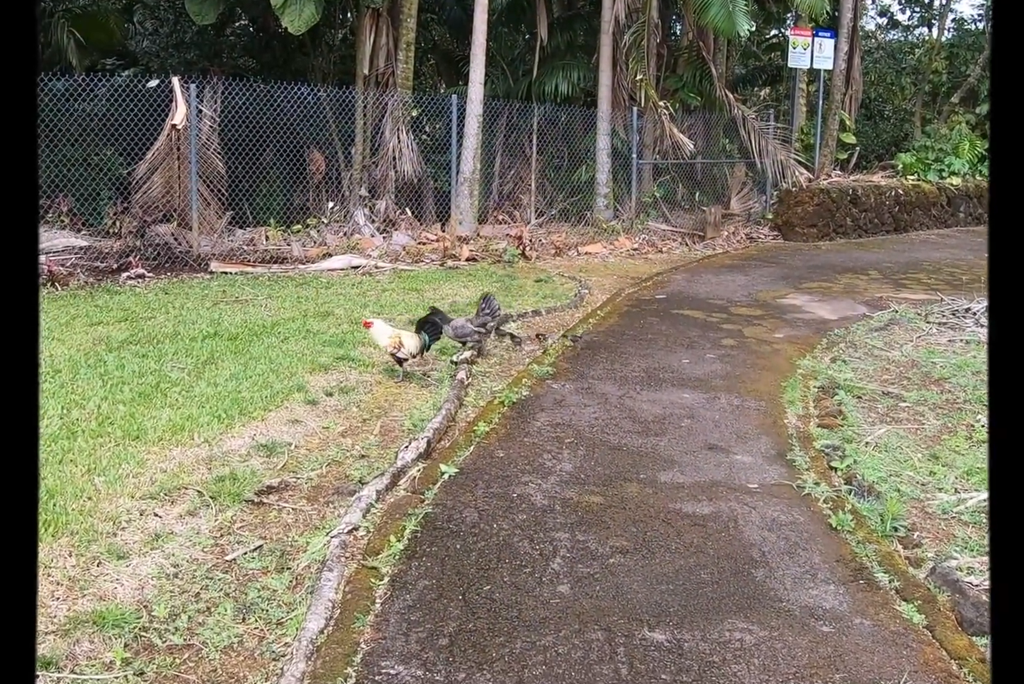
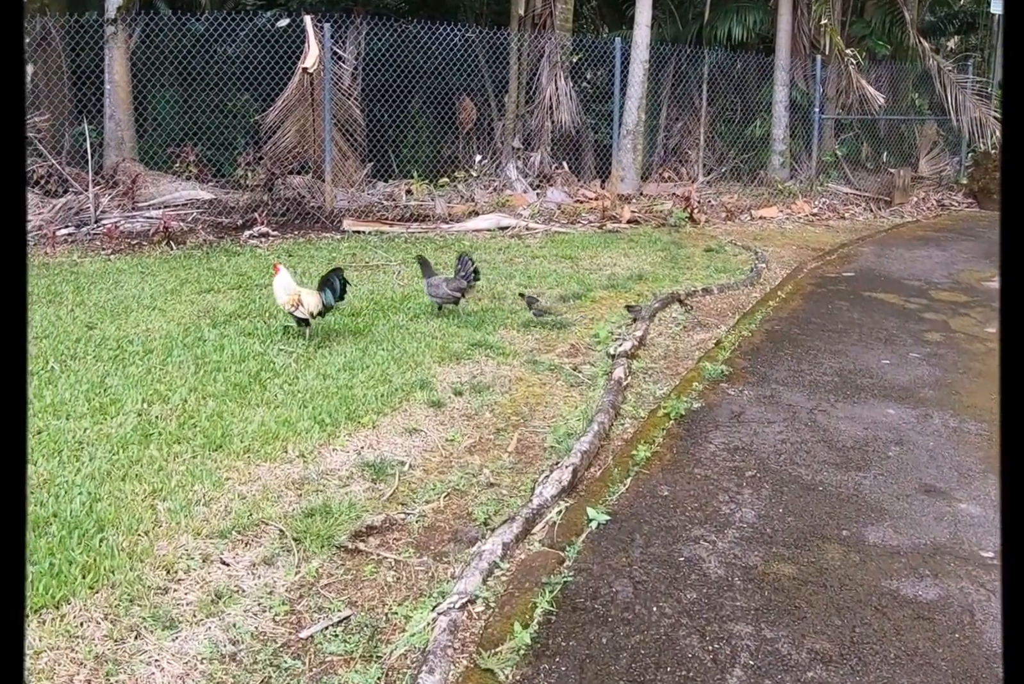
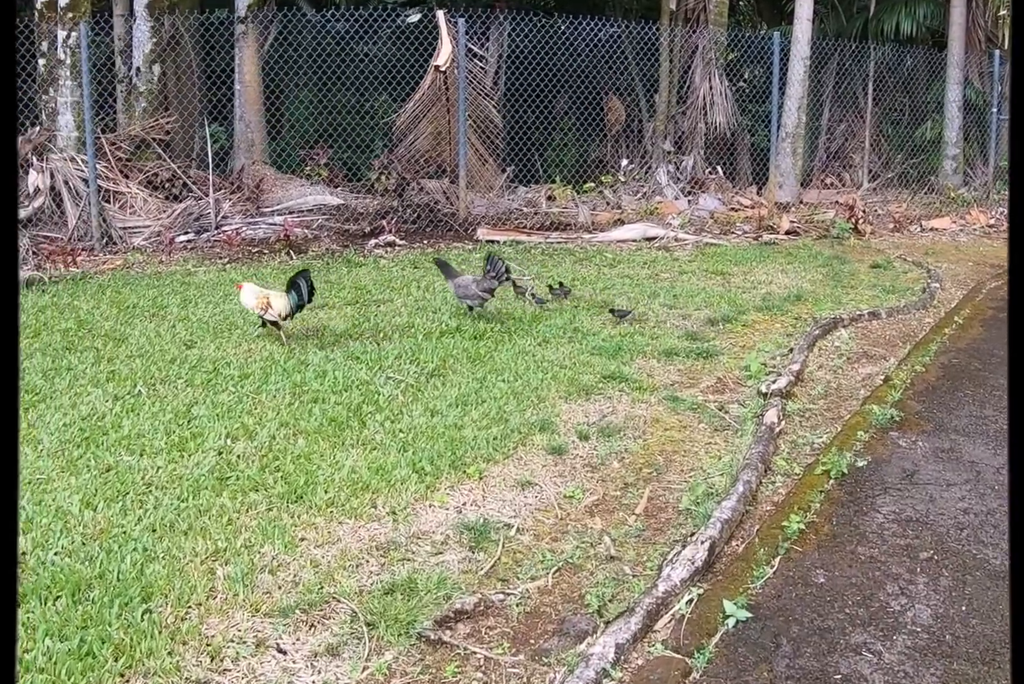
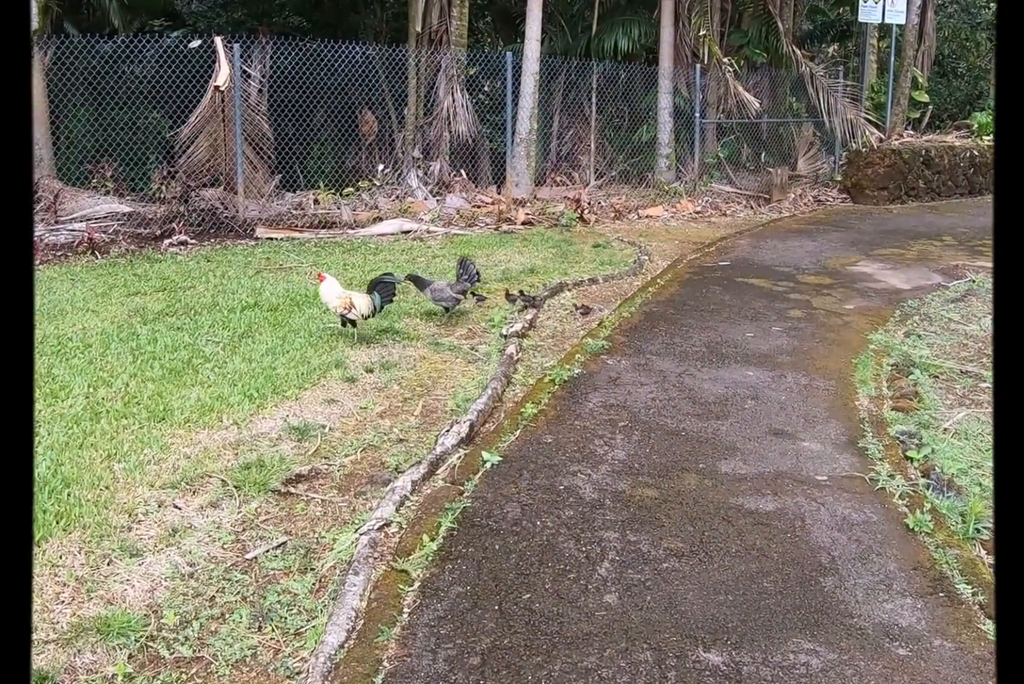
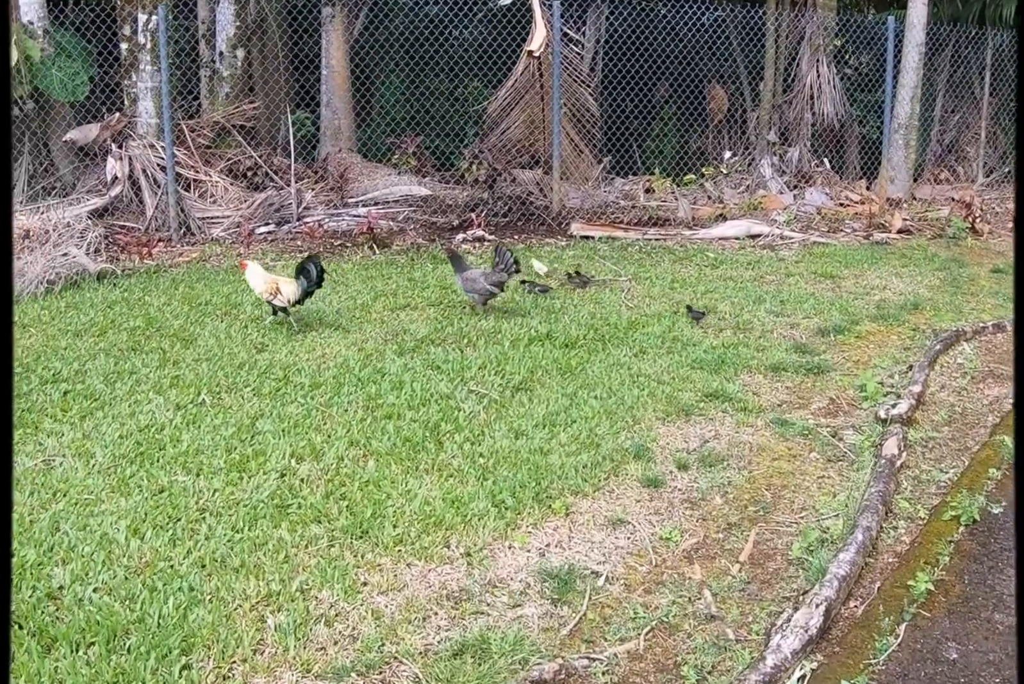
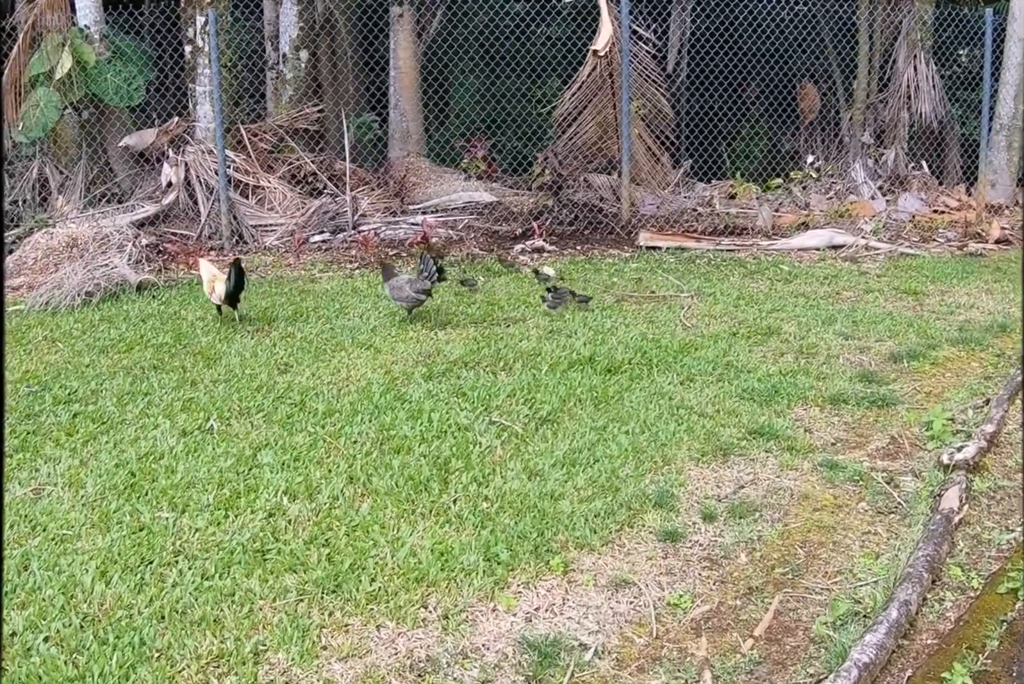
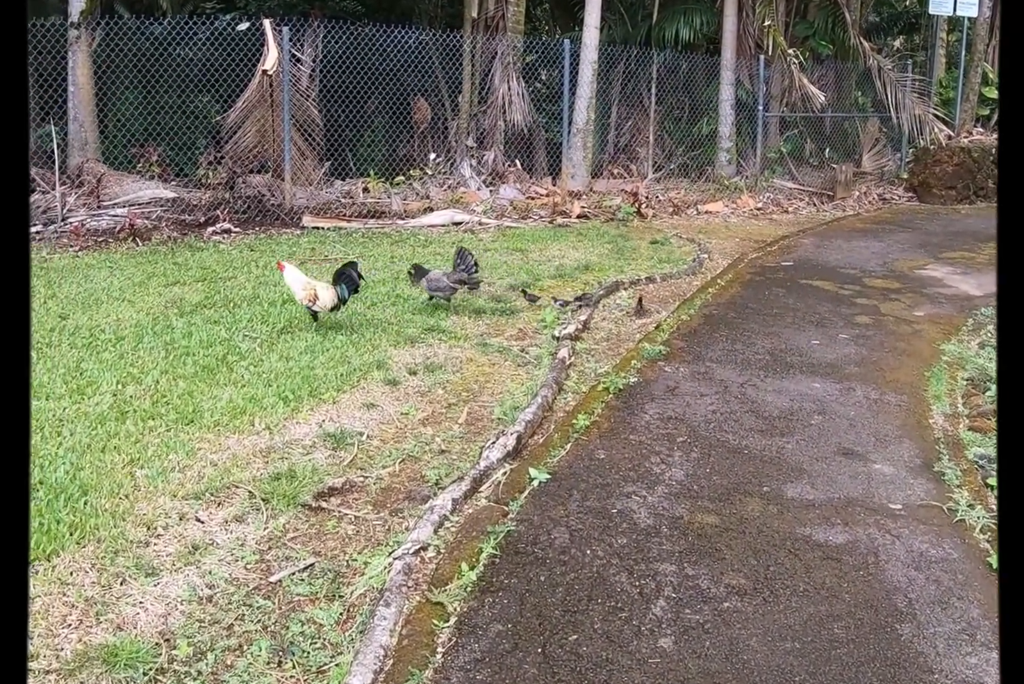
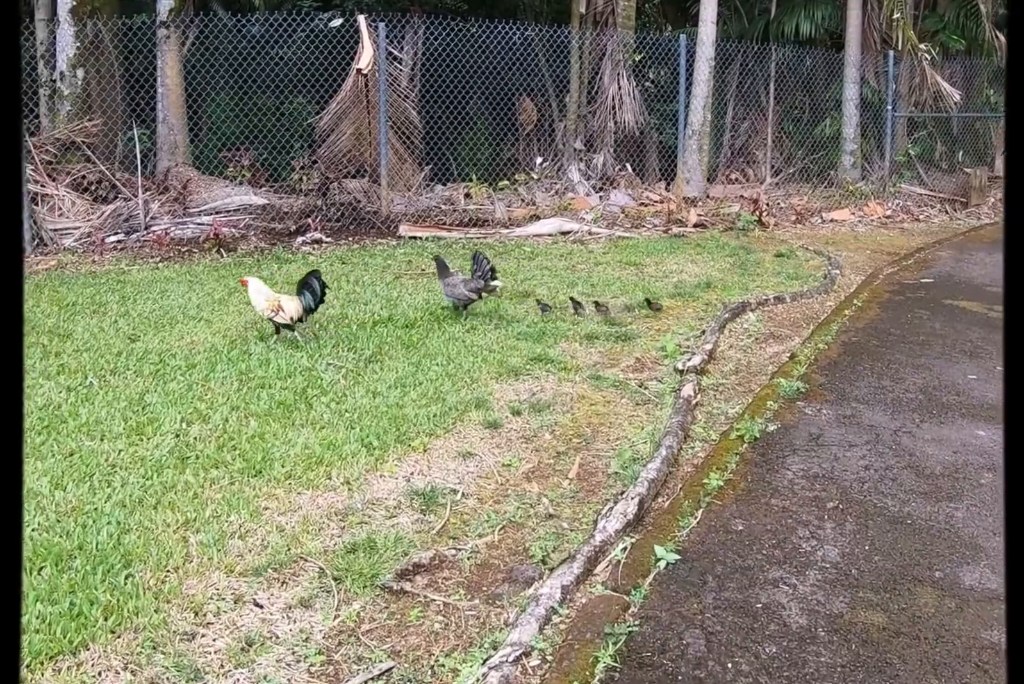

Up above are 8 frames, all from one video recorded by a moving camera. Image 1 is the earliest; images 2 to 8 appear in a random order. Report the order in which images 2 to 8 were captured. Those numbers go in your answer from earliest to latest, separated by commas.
4, 7, 2, 8, 3, 5, 6
